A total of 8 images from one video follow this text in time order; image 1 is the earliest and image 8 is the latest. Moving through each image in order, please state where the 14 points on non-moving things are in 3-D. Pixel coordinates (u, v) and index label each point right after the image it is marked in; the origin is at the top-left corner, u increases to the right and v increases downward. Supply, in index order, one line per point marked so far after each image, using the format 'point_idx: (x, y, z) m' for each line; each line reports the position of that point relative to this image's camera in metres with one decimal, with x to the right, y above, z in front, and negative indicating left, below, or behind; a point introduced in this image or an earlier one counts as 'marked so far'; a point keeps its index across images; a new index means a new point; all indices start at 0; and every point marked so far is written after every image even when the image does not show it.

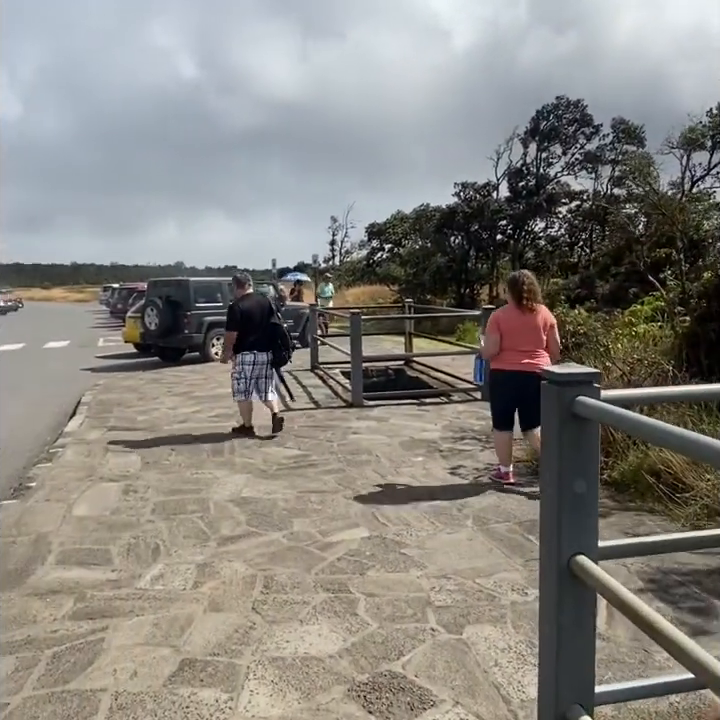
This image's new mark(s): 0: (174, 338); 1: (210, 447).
0: (-3.5, +0.4, +13.1) m
1: (-1.4, -0.8, +6.3) m
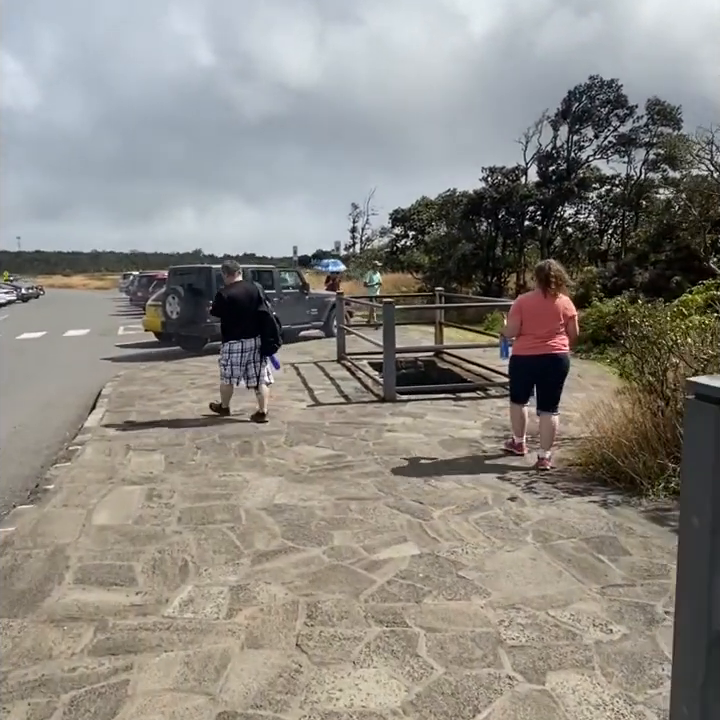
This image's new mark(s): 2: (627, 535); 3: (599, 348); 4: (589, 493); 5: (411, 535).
0: (-3.0, +0.6, +12.7) m
1: (-1.0, -0.7, +5.9) m
2: (+1.5, -1.0, +4.0) m
3: (+3.9, +0.2, +11.2) m
4: (+1.6, -0.9, +4.8) m
5: (+0.3, -1.0, +3.9) m
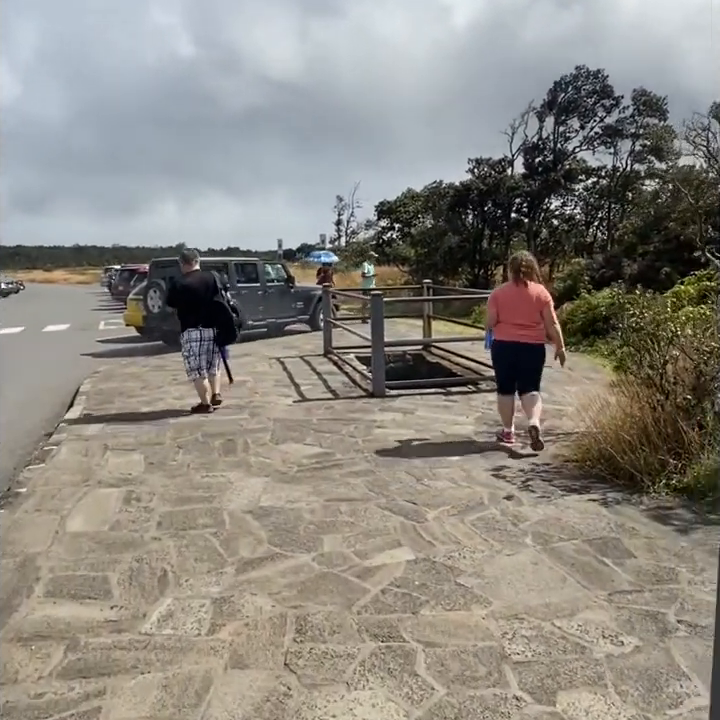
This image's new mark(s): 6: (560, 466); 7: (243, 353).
0: (-3.3, +0.7, +12.4) m
1: (-1.1, -0.7, +5.6) m
2: (+1.5, -1.0, +3.8) m
3: (+3.7, +0.3, +11.0) m
4: (+1.5, -0.9, +4.6) m
5: (+0.2, -1.0, +3.7) m
6: (+1.5, -0.8, +5.2) m
7: (-1.9, +0.1, +11.2) m
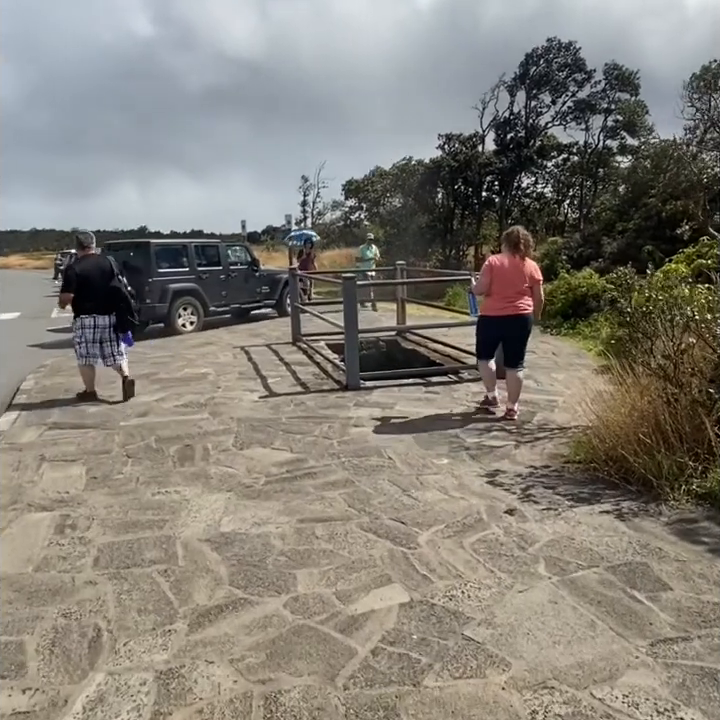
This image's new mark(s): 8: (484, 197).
0: (-3.8, +0.9, +11.6) m
1: (-1.3, -0.7, +4.9) m
2: (+1.4, -0.9, +3.2) m
3: (+3.2, +0.6, +10.5) m
4: (+1.4, -0.8, +4.0) m
5: (+0.2, -1.0, +3.1) m
6: (+1.4, -0.7, +4.6) m
7: (-2.3, +0.3, +10.4) m
8: (+3.5, +4.7, +19.7) m
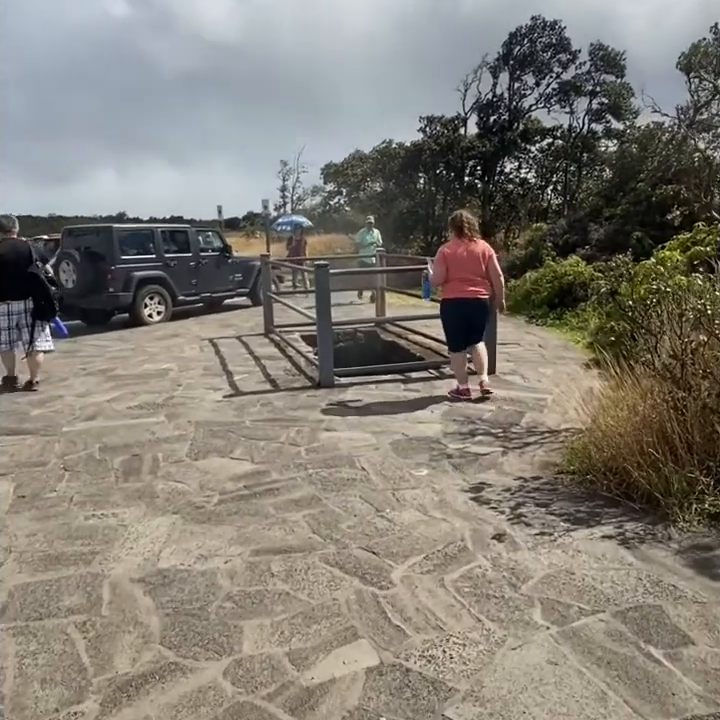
0: (-4.2, +1.0, +10.9) m
1: (-1.5, -0.7, +4.4) m
2: (+1.2, -1.0, +2.7) m
3: (+2.9, +0.7, +10.1) m
4: (+1.2, -0.8, +3.5) m
5: (0.0, -1.0, +2.6) m
6: (+1.2, -0.7, +4.1) m
7: (-2.7, +0.4, +9.8) m
8: (+2.9, +5.0, +19.2) m
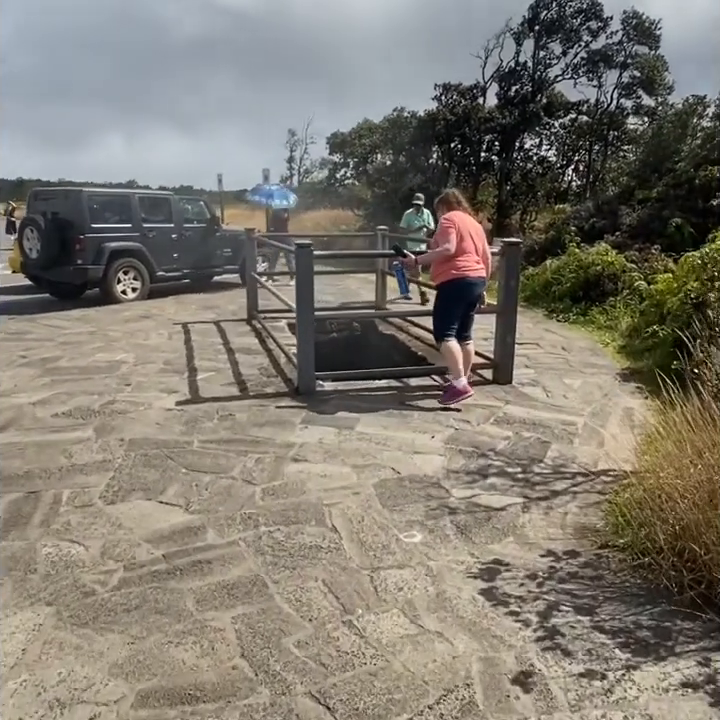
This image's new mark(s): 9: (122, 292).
0: (-4.2, +1.3, +9.7) m
1: (-1.6, -0.7, +3.2) m
2: (+1.1, -1.1, +1.6) m
3: (+2.8, +0.7, +8.8) m
4: (+1.1, -1.0, +2.4) m
5: (-0.2, -1.1, +1.4) m
6: (+1.0, -0.9, +3.0) m
7: (-2.7, +0.6, +8.6) m
8: (+3.2, +5.2, +17.8) m
9: (-3.5, +1.0, +10.2) m
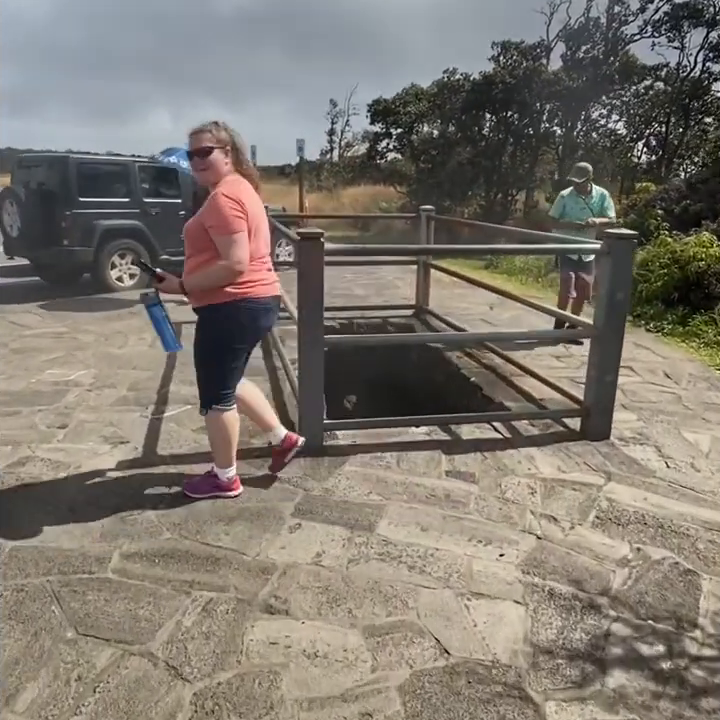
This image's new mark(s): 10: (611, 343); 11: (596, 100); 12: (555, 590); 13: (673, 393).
0: (-3.7, +1.3, +8.2) m
1: (-1.6, -0.9, +1.7) m
2: (+1.0, -1.5, -0.1) m
3: (+3.2, +0.5, +6.9) m
4: (+1.0, -1.3, +0.6) m
5: (-0.3, -1.5, -0.2) m
6: (+1.0, -1.2, +1.3) m
7: (-2.4, +0.5, +7.1) m
8: (+4.2, +5.3, +15.7) m
9: (-3.0, +1.0, +8.7) m
10: (+1.4, +0.1, +3.8) m
11: (+5.3, +5.9, +15.4) m
12: (+0.7, -0.8, +2.5) m
13: (+2.2, -0.2, +4.9) m
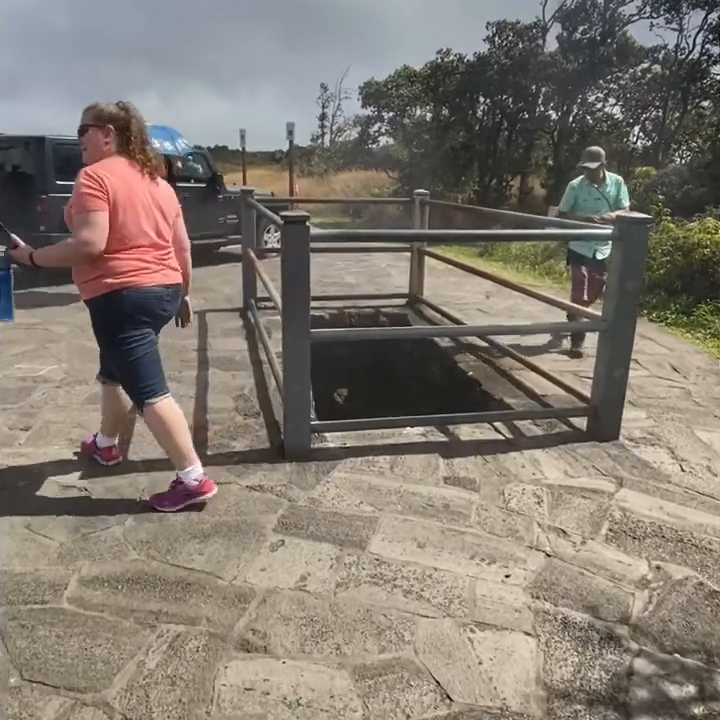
0: (-3.8, +1.4, +7.8) m
1: (-1.6, -1.0, +1.4) m
2: (+1.0, -1.6, -0.4) m
3: (+3.1, +0.6, +6.7) m
4: (+1.0, -1.4, +0.4) m
5: (-0.3, -1.5, -0.5) m
6: (+1.0, -1.2, +1.0) m
7: (-2.4, +0.6, +6.8) m
8: (+4.0, +5.5, +15.4) m
9: (-3.1, +1.1, +8.3) m
10: (+1.3, +0.1, +3.5) m
11: (+5.1, +6.1, +15.1) m
12: (+0.7, -0.8, +2.2) m
13: (+2.2, -0.2, +4.6) m
